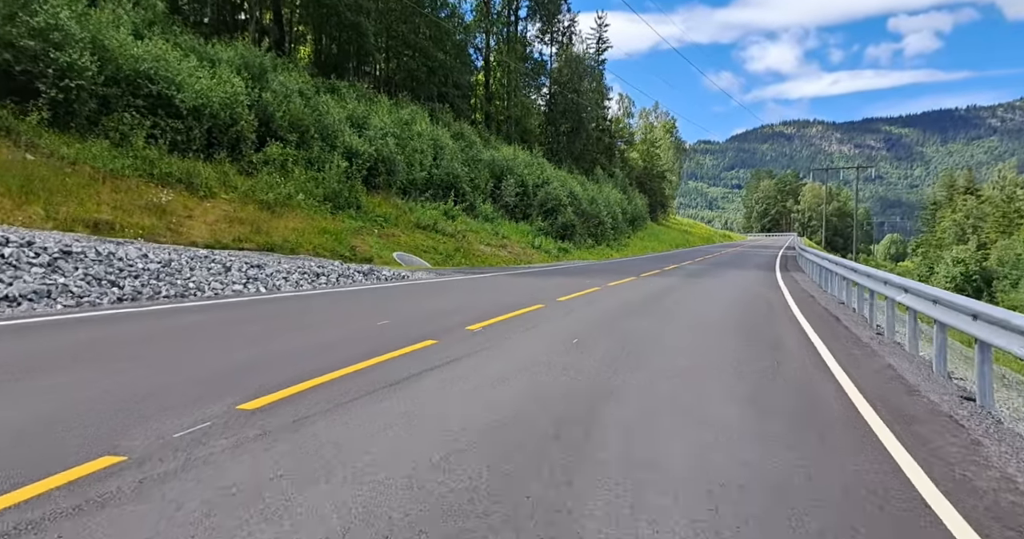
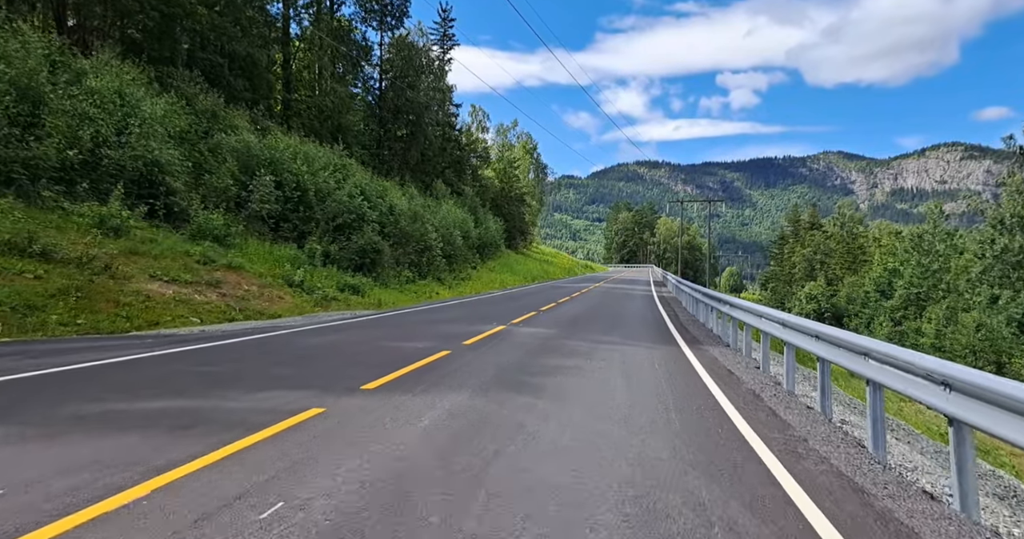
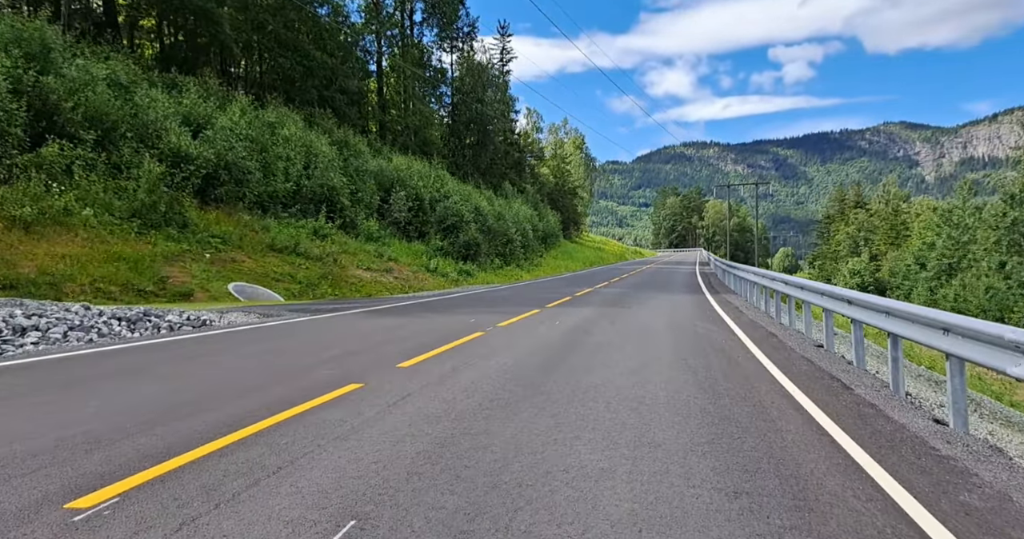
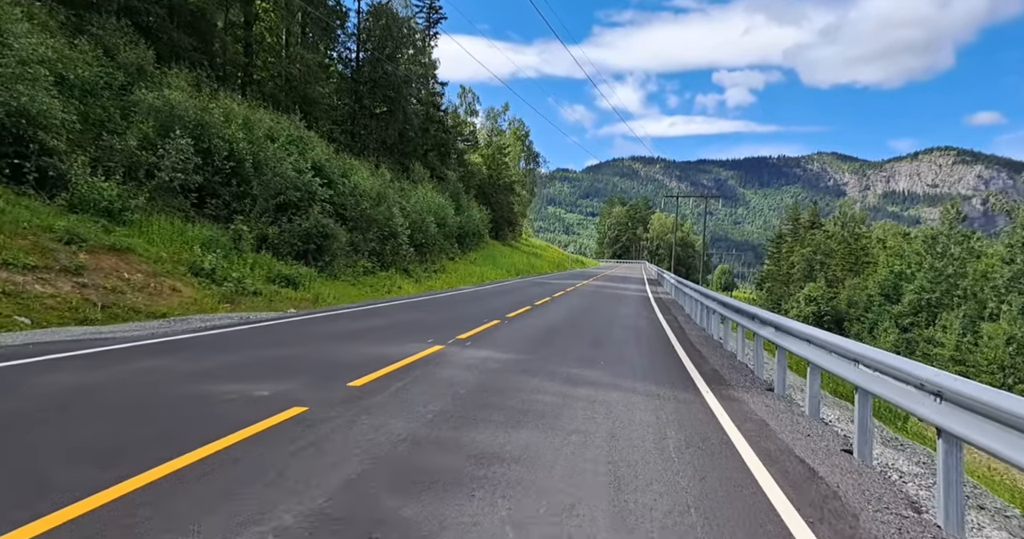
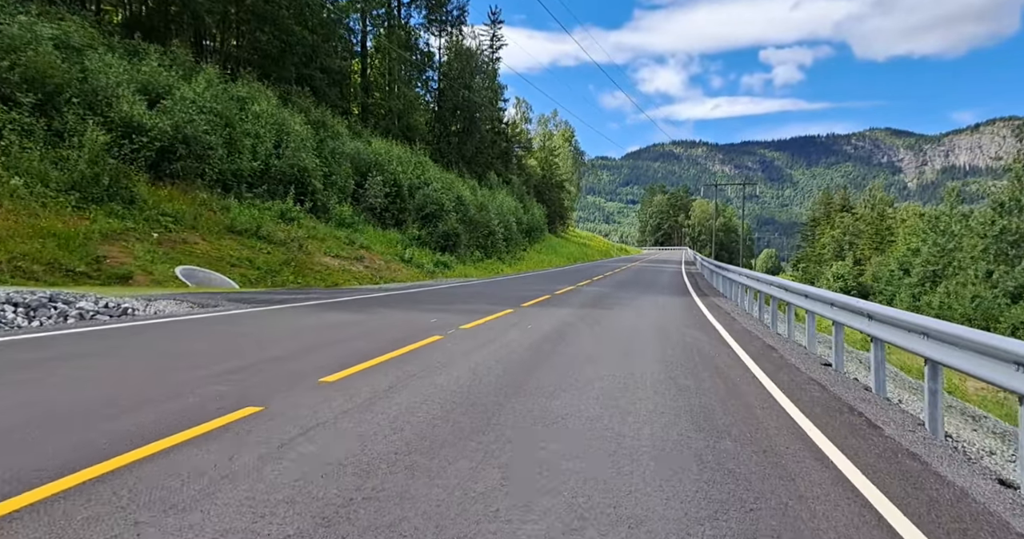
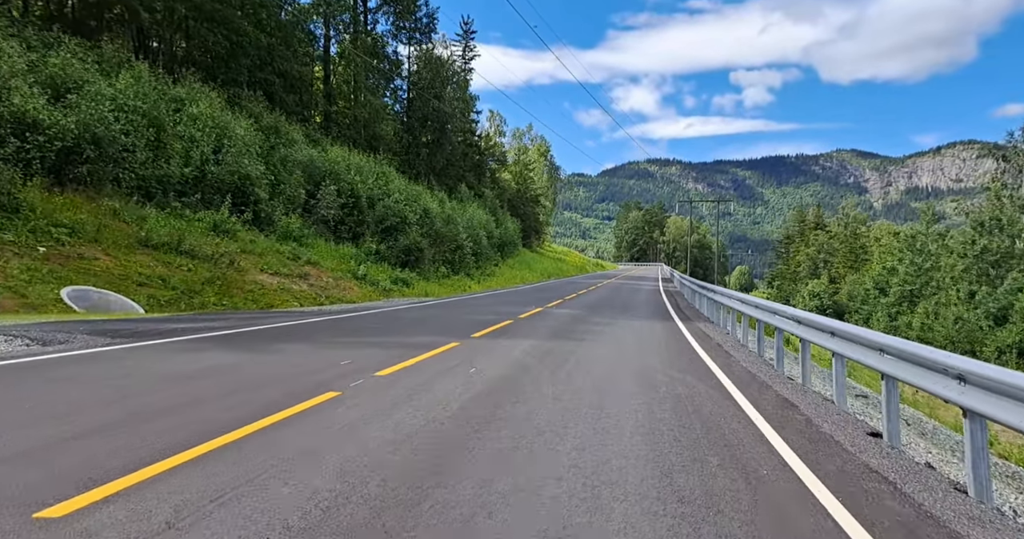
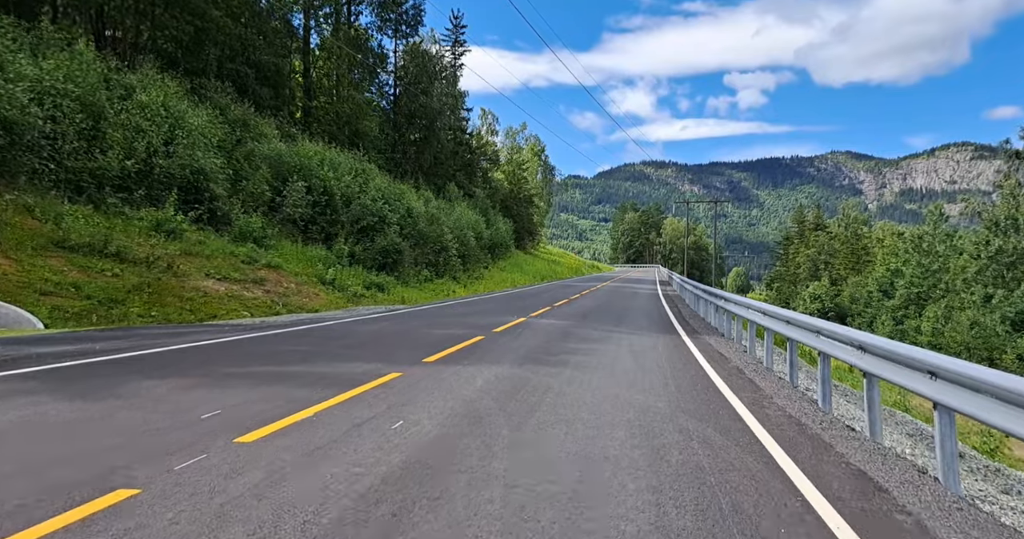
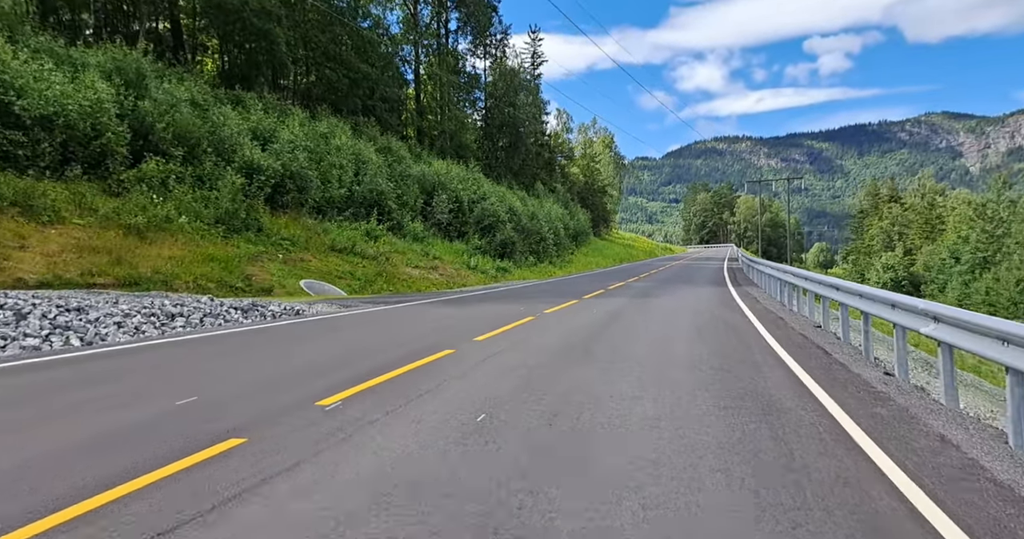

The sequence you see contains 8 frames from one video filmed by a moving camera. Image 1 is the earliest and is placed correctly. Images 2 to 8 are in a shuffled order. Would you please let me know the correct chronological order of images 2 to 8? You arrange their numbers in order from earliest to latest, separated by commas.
8, 3, 5, 6, 7, 2, 4
